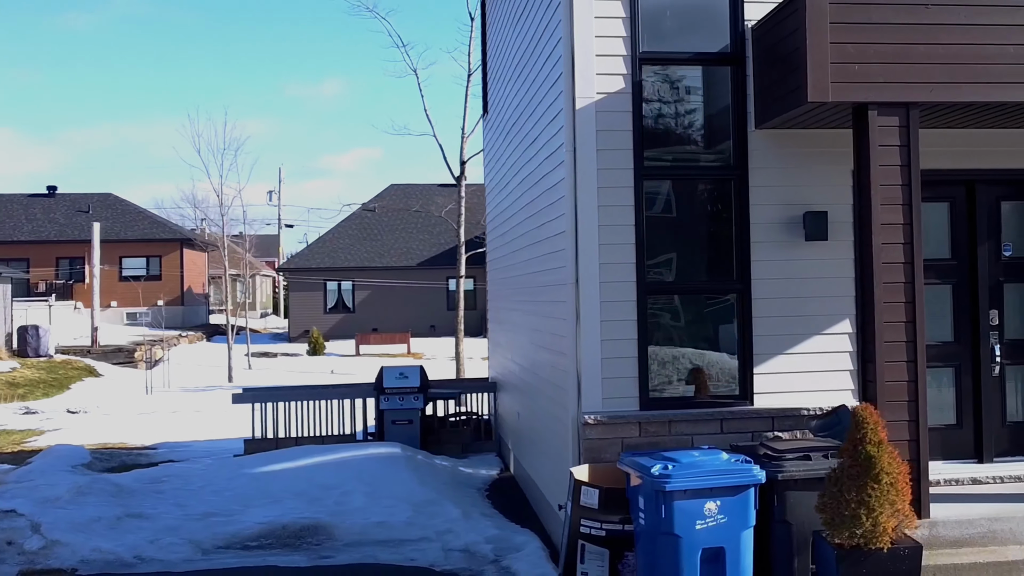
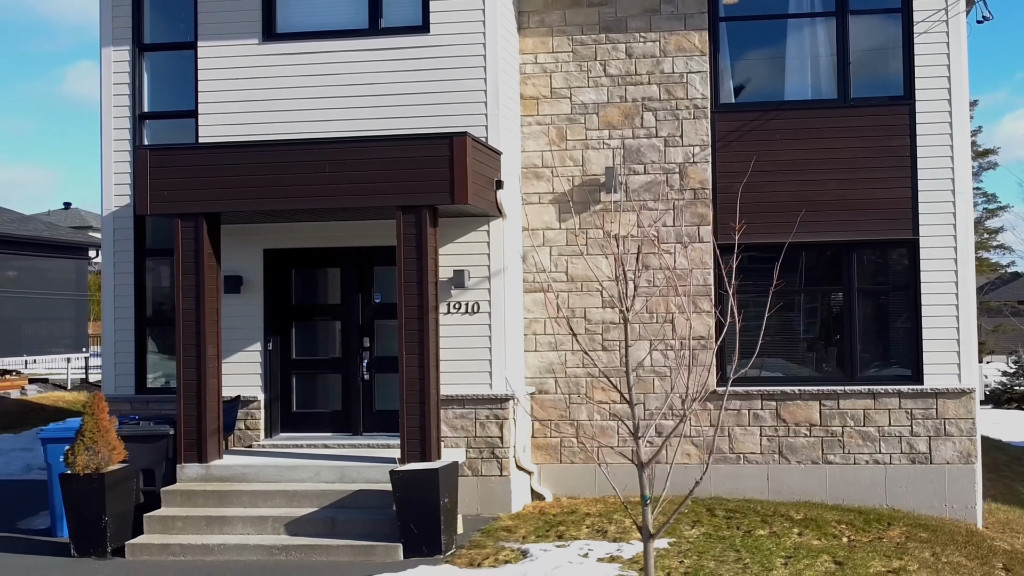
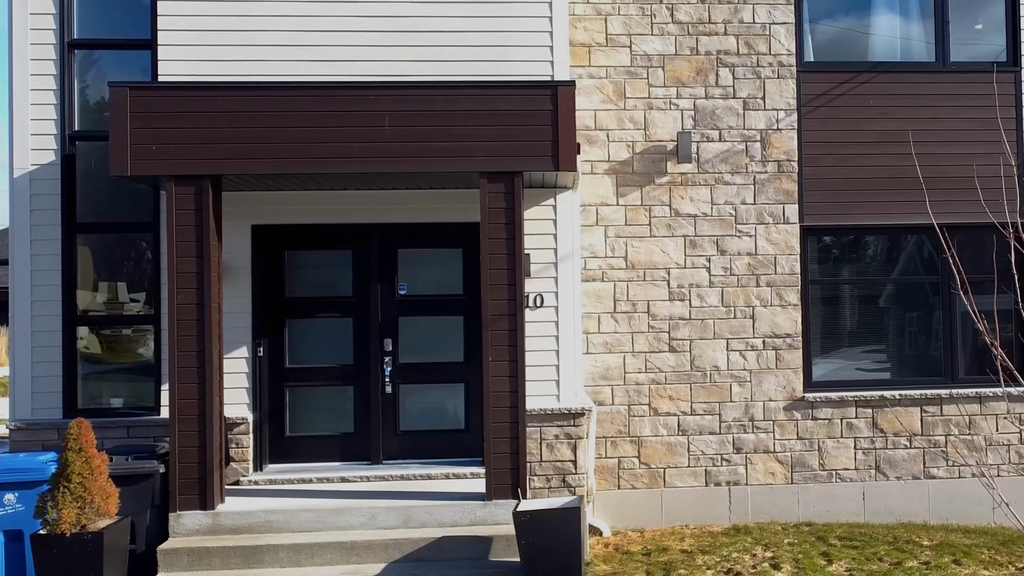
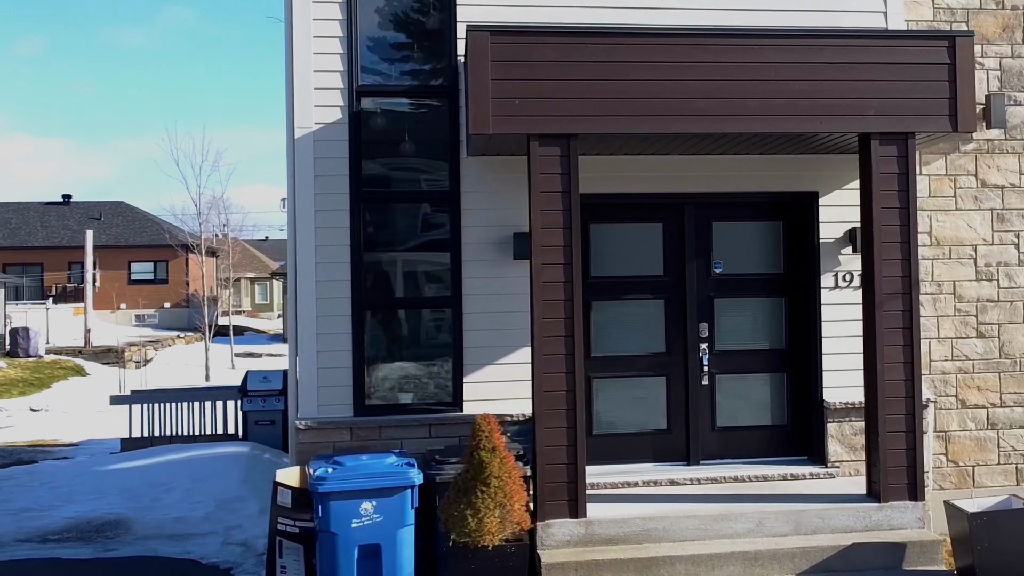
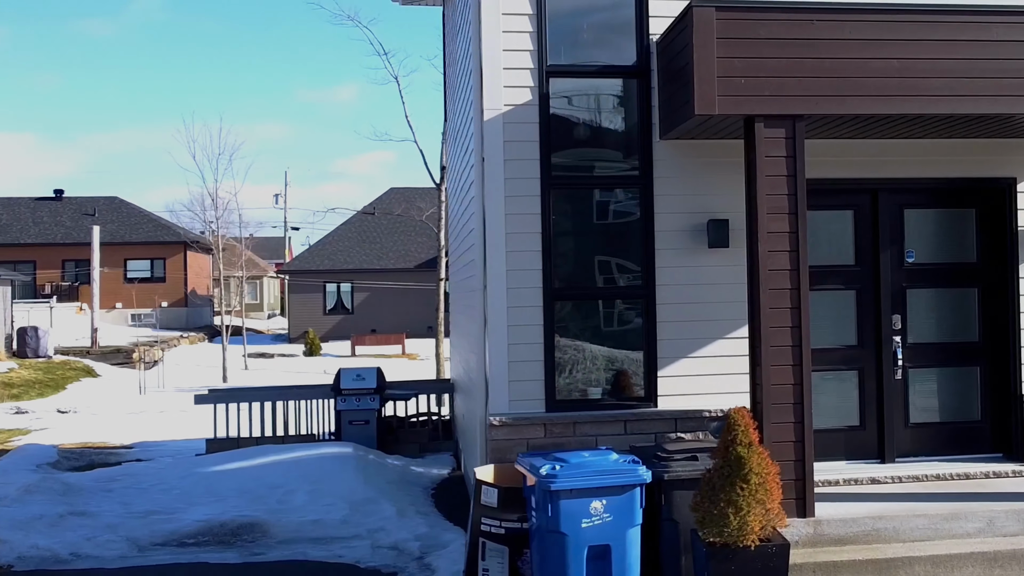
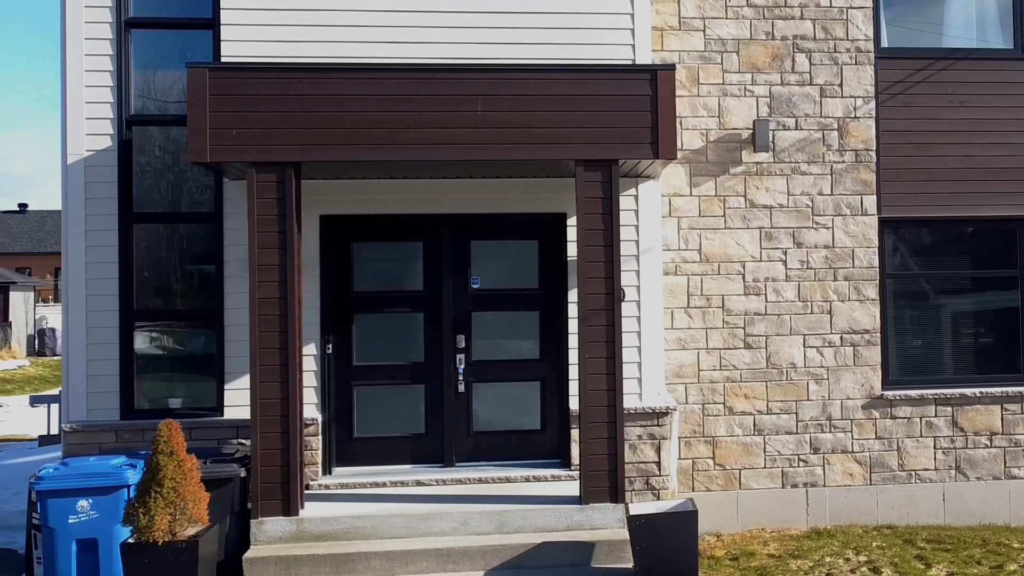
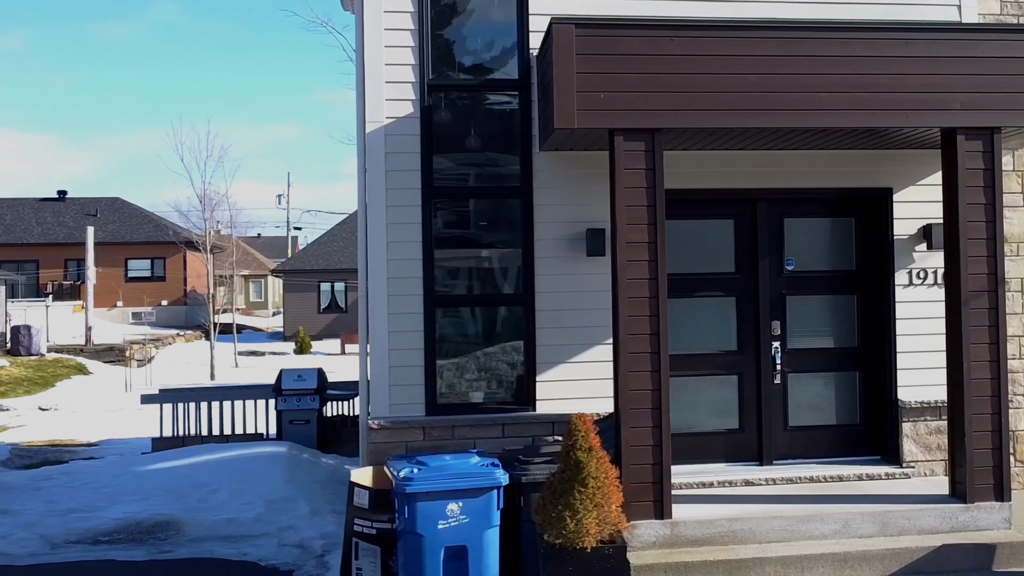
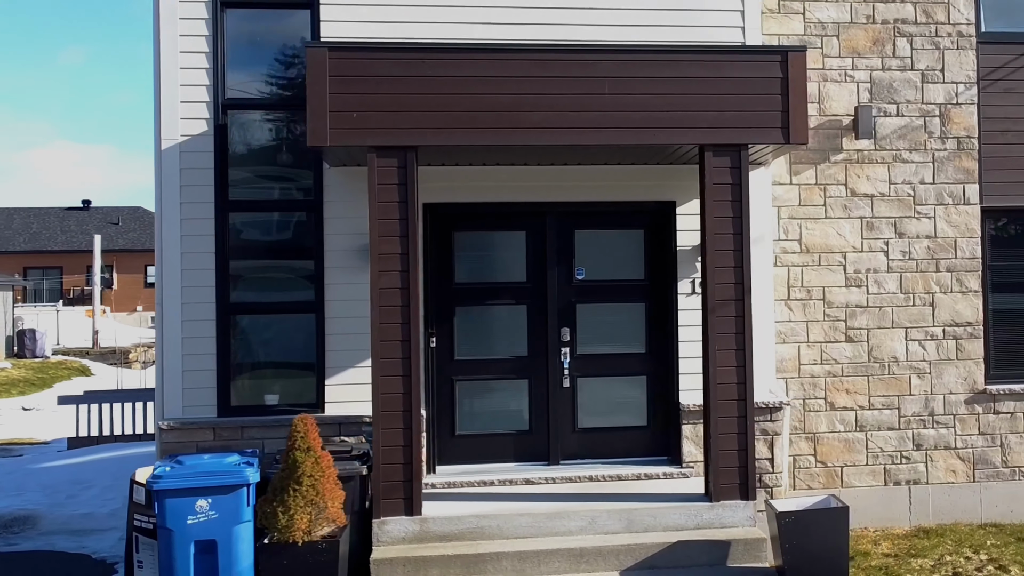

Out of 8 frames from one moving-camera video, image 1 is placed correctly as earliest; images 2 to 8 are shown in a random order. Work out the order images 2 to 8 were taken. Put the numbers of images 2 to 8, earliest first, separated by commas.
5, 7, 4, 8, 6, 3, 2
